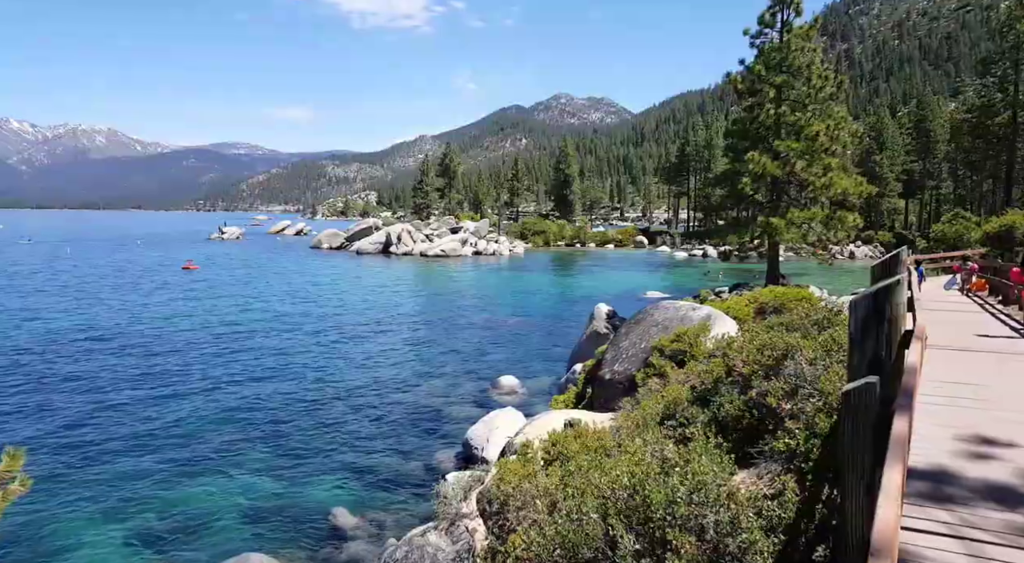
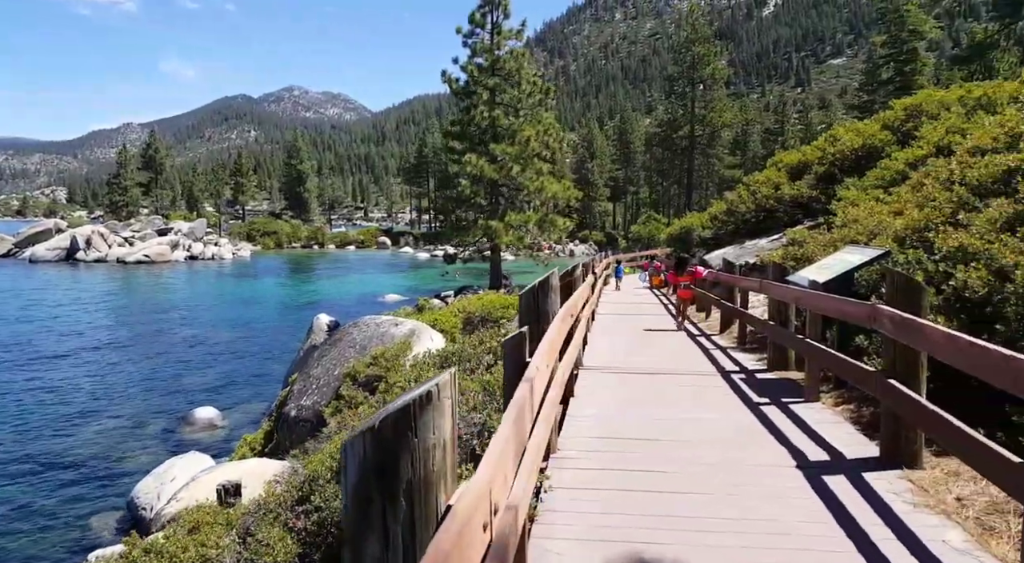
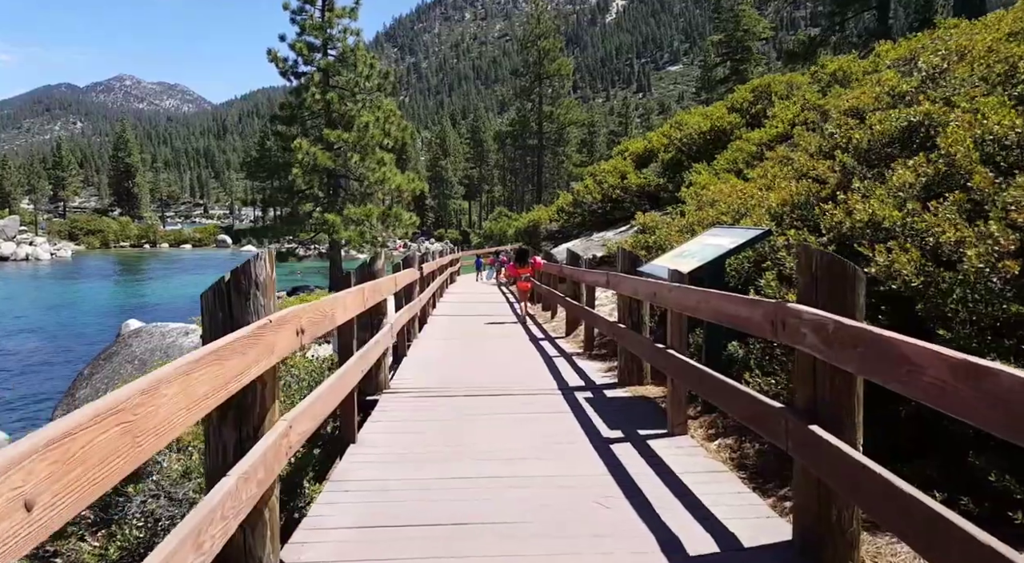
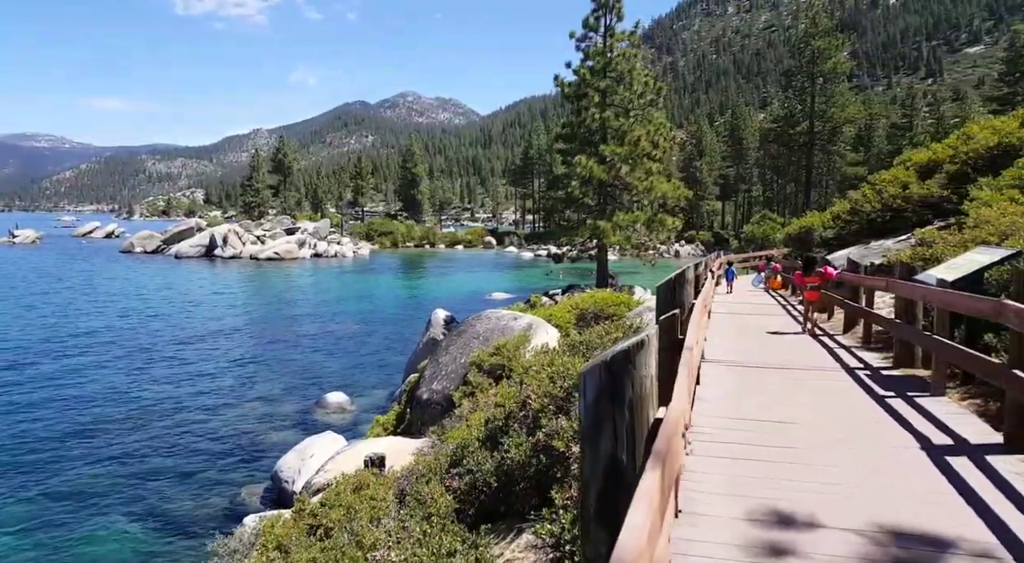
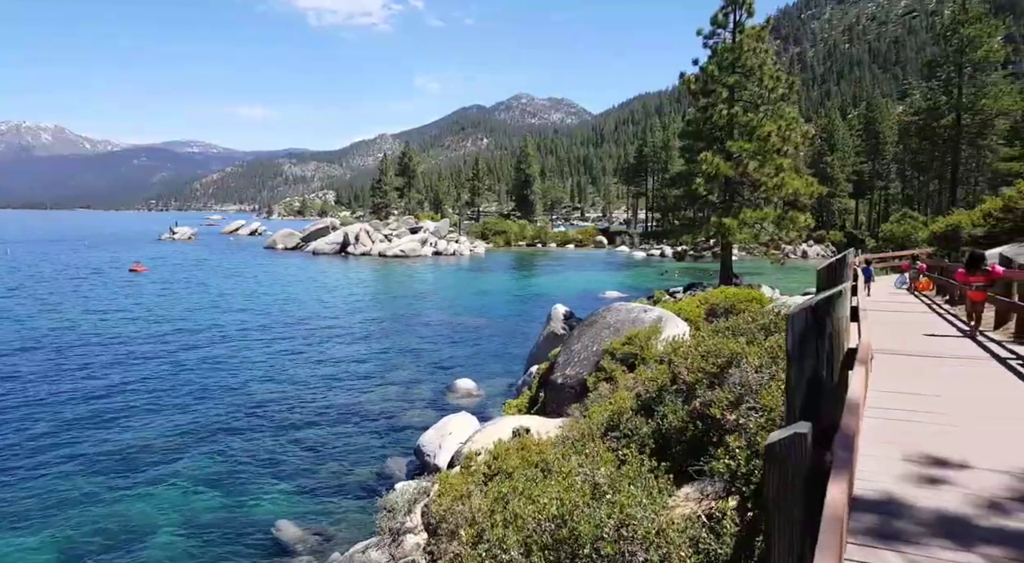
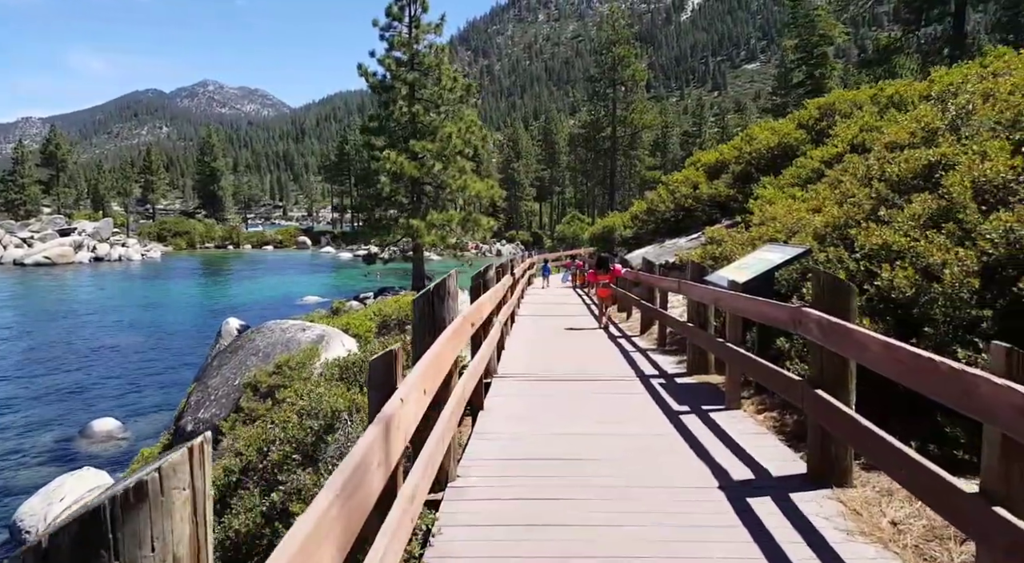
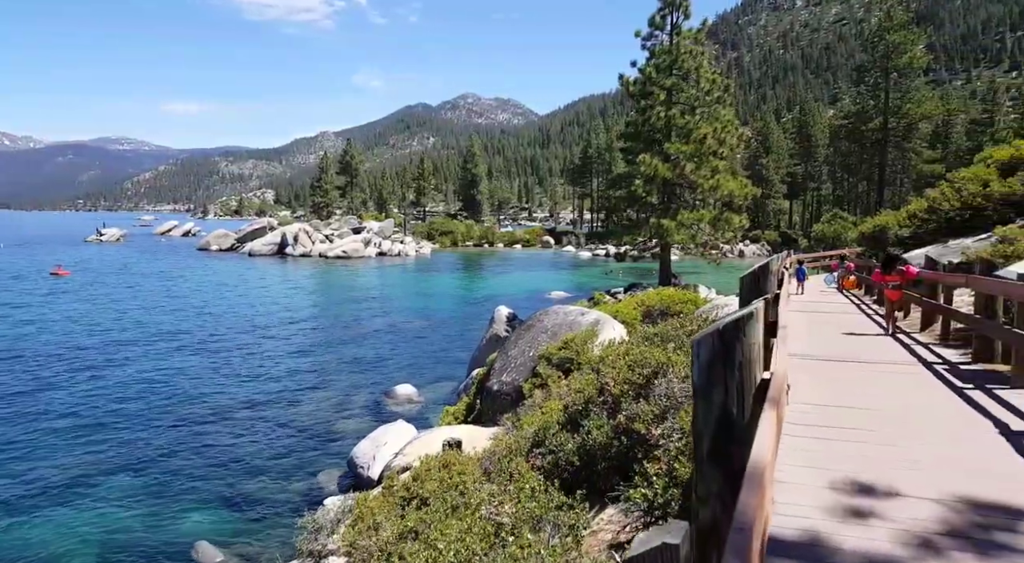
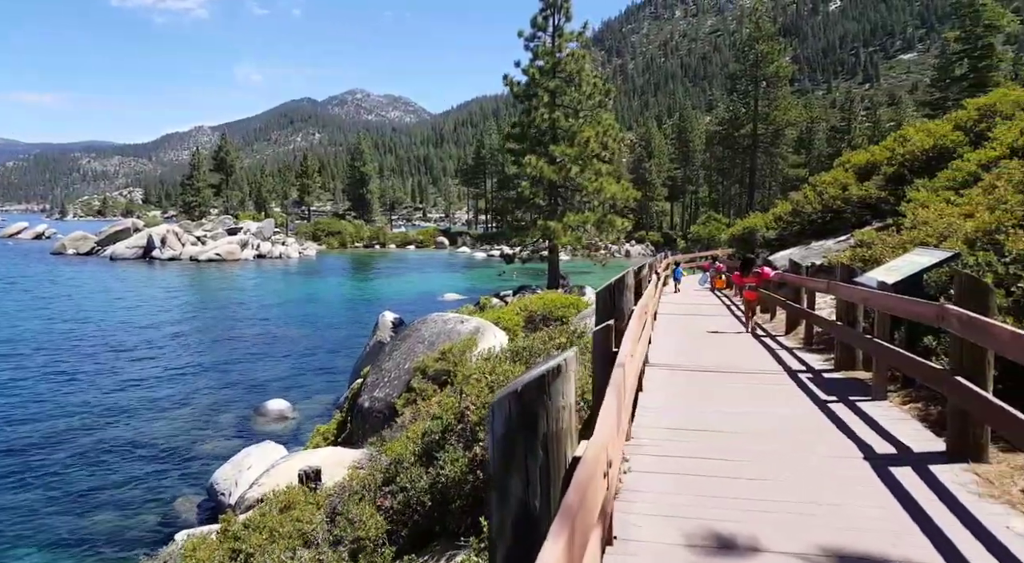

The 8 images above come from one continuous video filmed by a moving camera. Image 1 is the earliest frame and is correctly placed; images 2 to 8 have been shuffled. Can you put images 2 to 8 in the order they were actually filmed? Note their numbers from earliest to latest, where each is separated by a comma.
5, 7, 4, 8, 2, 6, 3
